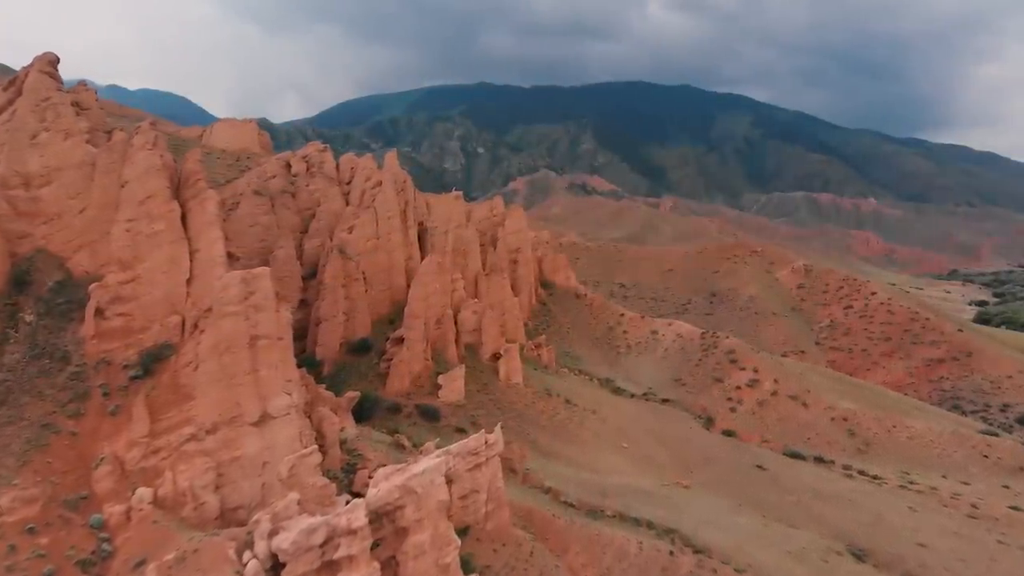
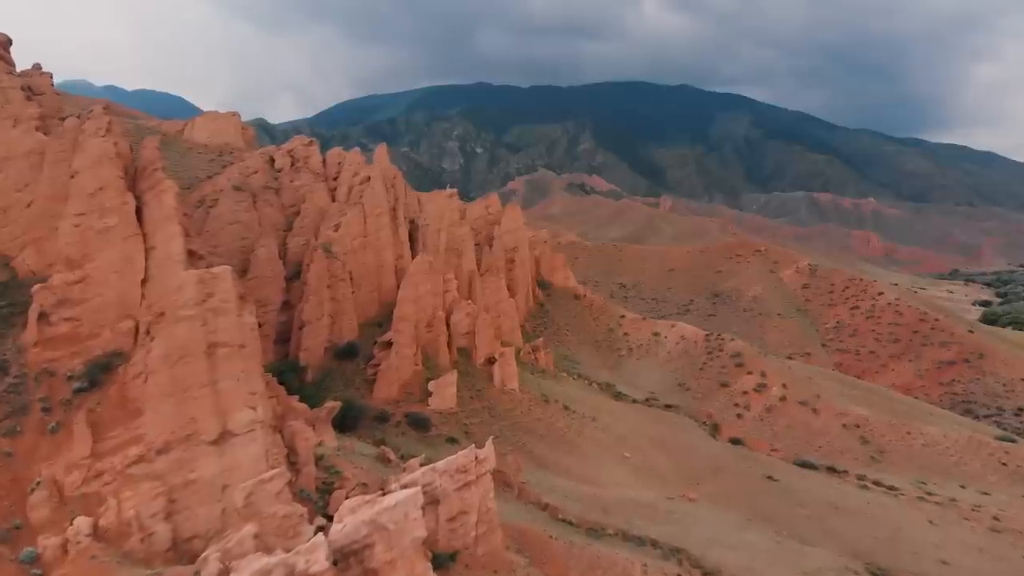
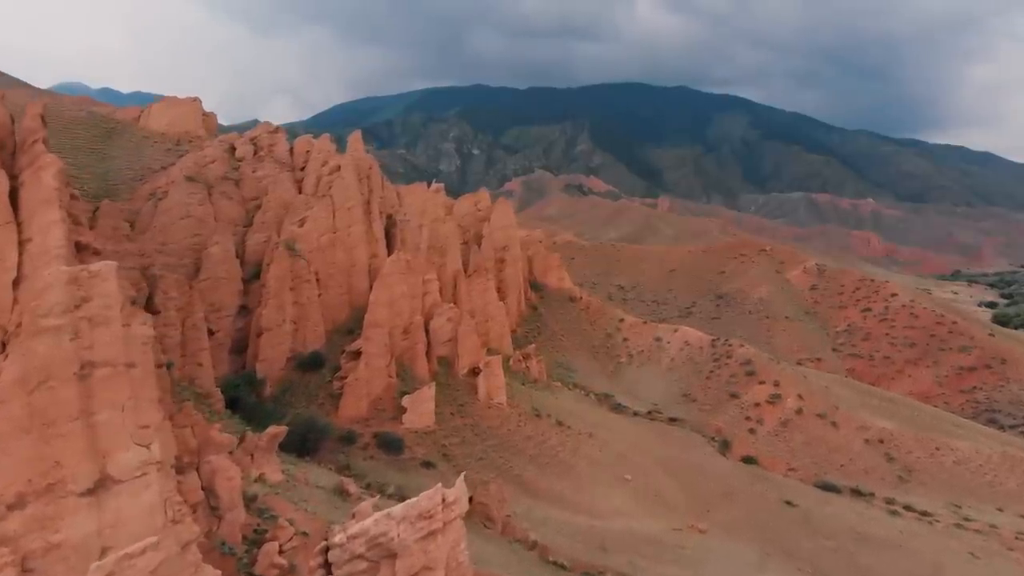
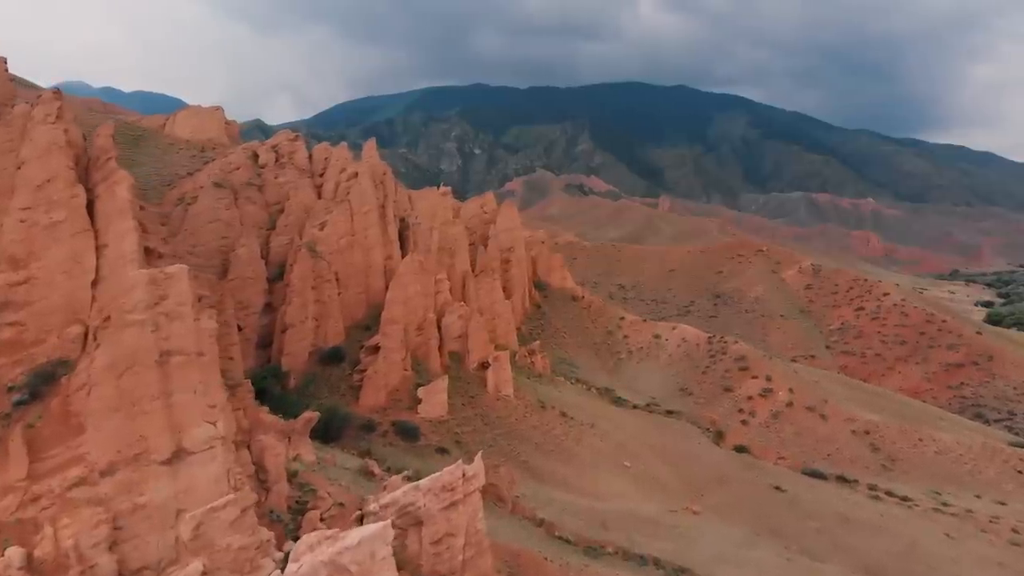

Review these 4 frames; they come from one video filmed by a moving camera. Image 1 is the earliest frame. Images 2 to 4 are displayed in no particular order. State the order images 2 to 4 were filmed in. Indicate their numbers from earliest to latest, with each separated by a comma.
2, 4, 3
